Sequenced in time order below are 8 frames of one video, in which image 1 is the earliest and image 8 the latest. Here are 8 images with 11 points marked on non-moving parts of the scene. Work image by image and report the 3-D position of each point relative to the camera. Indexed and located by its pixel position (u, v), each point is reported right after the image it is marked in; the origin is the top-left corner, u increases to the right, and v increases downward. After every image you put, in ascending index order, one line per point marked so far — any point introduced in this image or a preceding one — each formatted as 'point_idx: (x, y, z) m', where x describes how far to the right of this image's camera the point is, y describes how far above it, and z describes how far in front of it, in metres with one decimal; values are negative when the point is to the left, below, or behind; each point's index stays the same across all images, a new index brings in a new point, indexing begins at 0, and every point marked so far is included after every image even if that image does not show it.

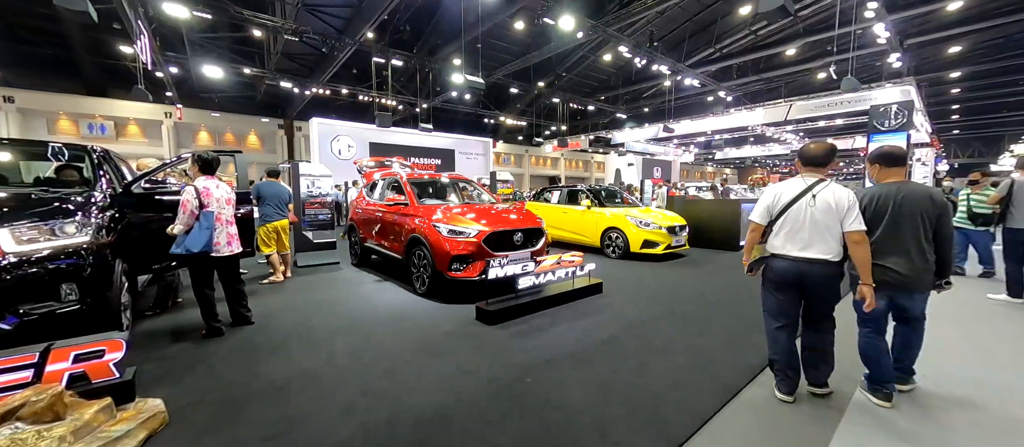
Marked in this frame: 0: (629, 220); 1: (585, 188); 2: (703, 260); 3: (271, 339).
0: (+2.0, +0.1, +6.5) m
1: (+1.5, +0.7, +7.6) m
2: (+3.4, -0.7, +6.6) m
3: (-2.0, -0.9, +3.0) m
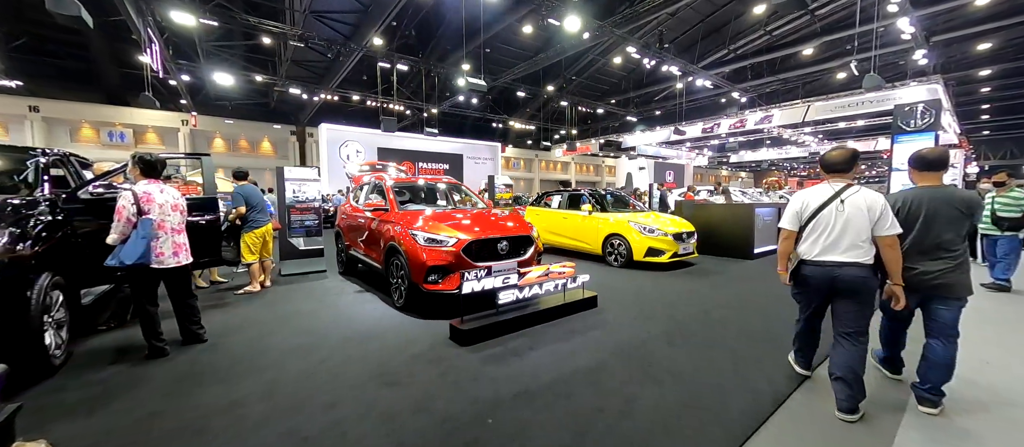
0: (+1.9, 0.0, +6.1) m
1: (+1.5, +0.6, +7.2) m
2: (+3.3, -0.8, +6.1) m
3: (-2.1, -1.0, +2.7) m
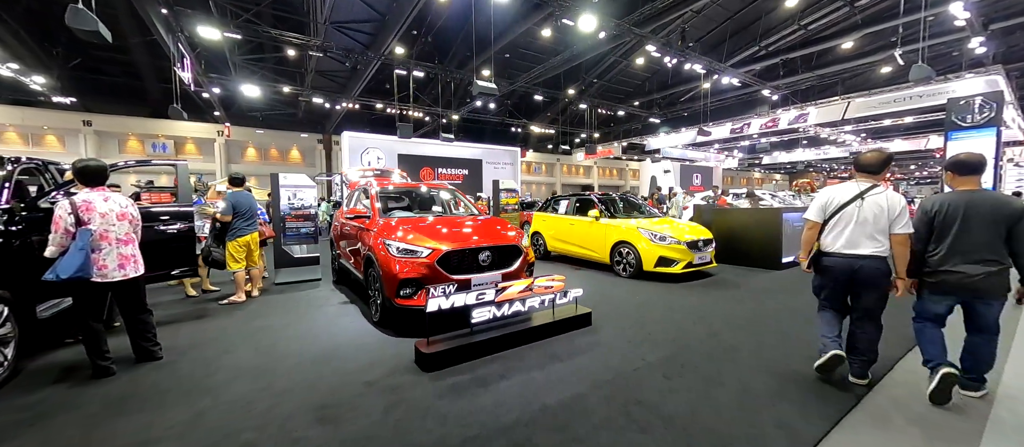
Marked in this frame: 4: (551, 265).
0: (+1.9, -0.1, +5.6) m
1: (+1.6, +0.5, +6.8) m
2: (+3.3, -0.9, +5.5) m
3: (-2.4, -1.1, +2.5) m
4: (+0.8, -0.8, +7.1) m
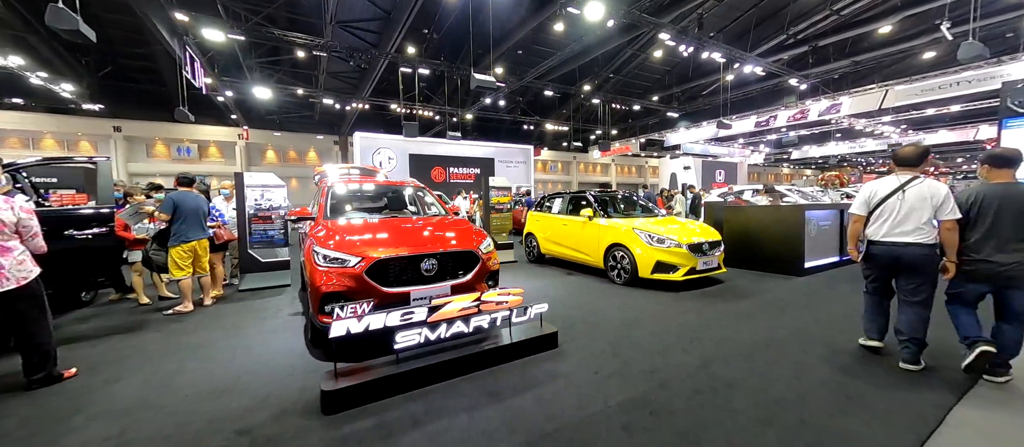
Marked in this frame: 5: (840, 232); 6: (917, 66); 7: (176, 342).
0: (+1.7, -0.1, +4.9) m
1: (+1.3, +0.5, +6.2) m
2: (+3.0, -0.9, +4.8) m
3: (-2.8, -1.1, +2.1) m
4: (+0.6, -0.8, +6.6) m
5: (+5.5, -0.1, +6.2) m
6: (+15.8, +6.0, +14.3) m
7: (-3.0, -1.1, +3.3) m
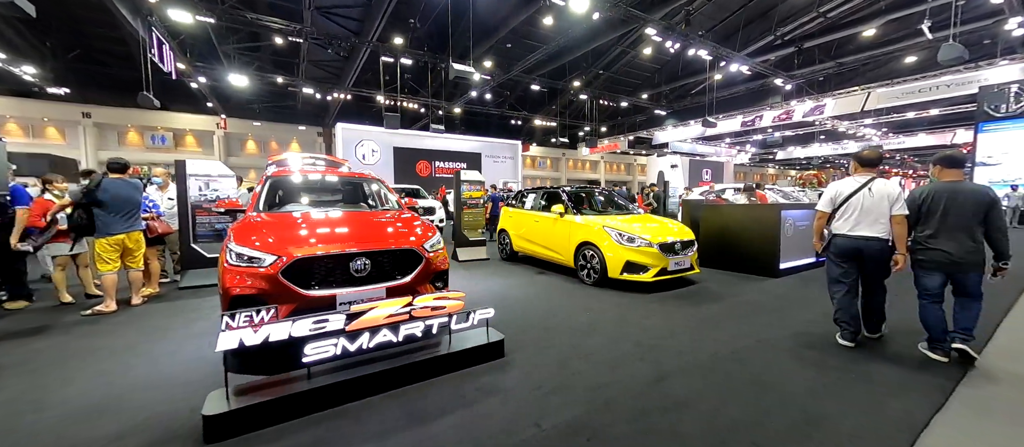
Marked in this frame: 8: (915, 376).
0: (+1.2, -0.1, +4.7) m
1: (+0.9, +0.5, +5.9) m
2: (+2.6, -0.8, +4.6) m
3: (-3.2, -1.1, +1.7) m
4: (+0.1, -0.7, +6.3) m
5: (+5.0, -0.1, +6.1) m
6: (+15.1, +6.0, +14.3) m
7: (-3.5, -1.0, +3.0) m
8: (+2.7, -1.0, +2.5) m
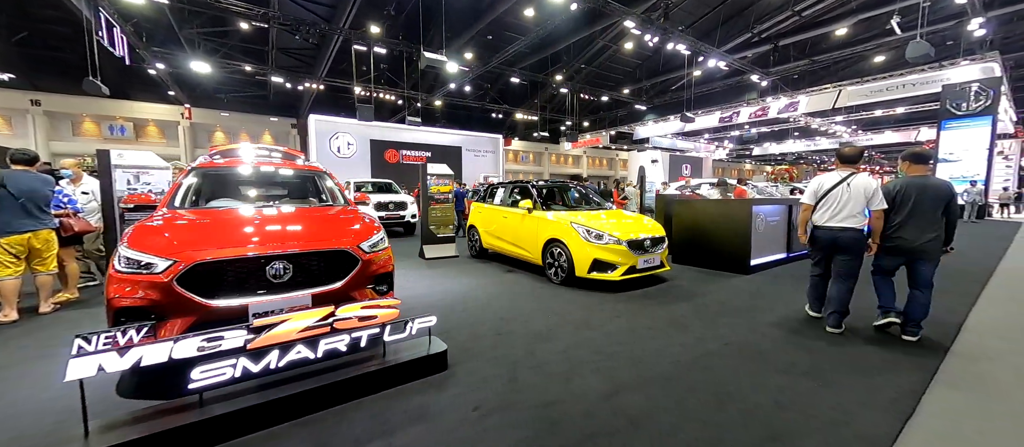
0: (+0.7, -0.1, +4.5) m
1: (+0.3, +0.6, +5.6) m
2: (+2.1, -0.8, +4.4) m
3: (-3.5, -1.1, +1.3) m
4: (-0.4, -0.7, +6.0) m
5: (+4.5, -0.1, +6.0) m
6: (+14.2, +6.2, +14.6) m
7: (-3.8, -1.0, +2.5) m
8: (+2.4, -1.0, +2.3) m
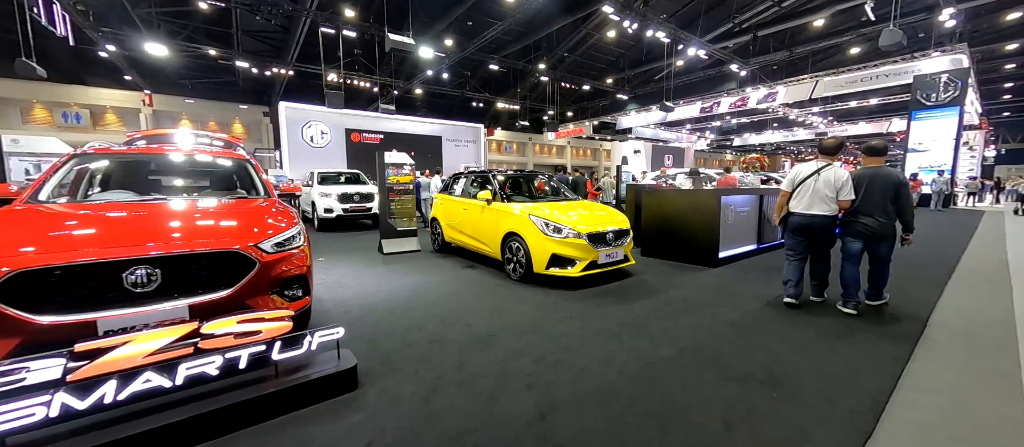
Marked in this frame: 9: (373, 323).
0: (+0.2, 0.0, +4.1) m
1: (-0.2, +0.7, +5.3) m
2: (+1.6, -0.7, +4.2) m
3: (-3.9, -1.1, +0.9) m
4: (-1.0, -0.6, +5.7) m
5: (+3.9, +0.1, +5.8) m
6: (+13.3, +6.6, +14.7) m
7: (-4.3, -1.0, +2.1) m
8: (+1.9, -1.0, +2.1) m
9: (-1.1, -0.8, +3.0) m
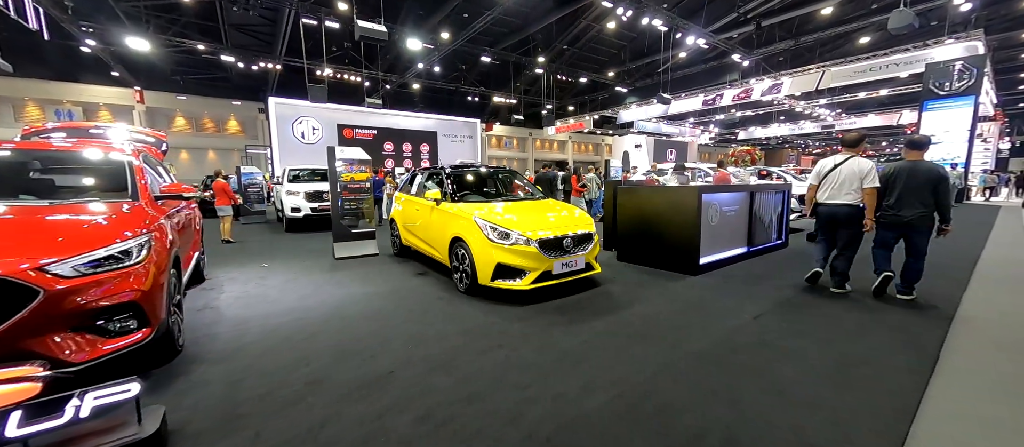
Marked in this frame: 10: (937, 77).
0: (-0.3, 0.0, +3.6) m
1: (-0.8, +0.7, +4.7) m
2: (+1.0, -0.7, +3.6) m
3: (-4.5, -1.2, +0.4) m
4: (-1.6, -0.6, +5.1) m
5: (+3.4, +0.1, +5.2) m
6: (+12.8, +6.7, +13.9) m
7: (-4.9, -1.1, +1.6) m
8: (+1.4, -1.0, +1.6) m
9: (-1.7, -0.9, +2.5) m
10: (+12.2, +4.2, +10.5) m
